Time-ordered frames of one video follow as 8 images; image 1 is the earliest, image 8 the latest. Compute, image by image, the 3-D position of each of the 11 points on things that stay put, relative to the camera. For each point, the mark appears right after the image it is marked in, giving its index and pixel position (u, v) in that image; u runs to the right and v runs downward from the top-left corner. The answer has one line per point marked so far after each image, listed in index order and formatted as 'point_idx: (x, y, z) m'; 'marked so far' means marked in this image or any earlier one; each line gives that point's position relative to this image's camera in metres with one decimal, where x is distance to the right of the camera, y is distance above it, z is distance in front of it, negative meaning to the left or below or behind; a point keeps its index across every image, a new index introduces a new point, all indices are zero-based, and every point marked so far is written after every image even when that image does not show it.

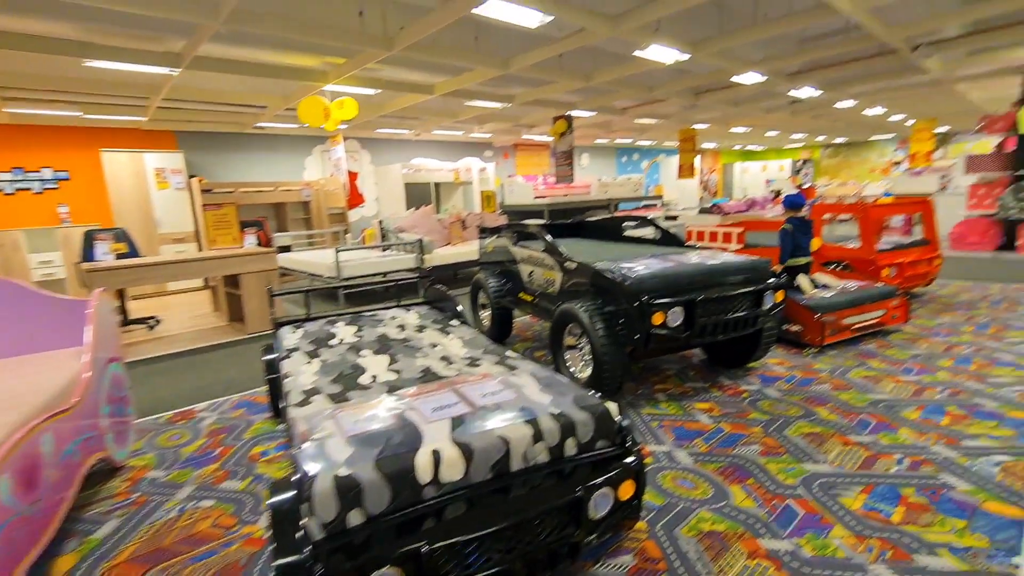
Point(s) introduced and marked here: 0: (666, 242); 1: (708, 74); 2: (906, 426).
0: (+1.2, +0.4, +3.9) m
1: (+2.8, +3.0, +7.0) m
2: (+2.0, -0.7, +2.5) m
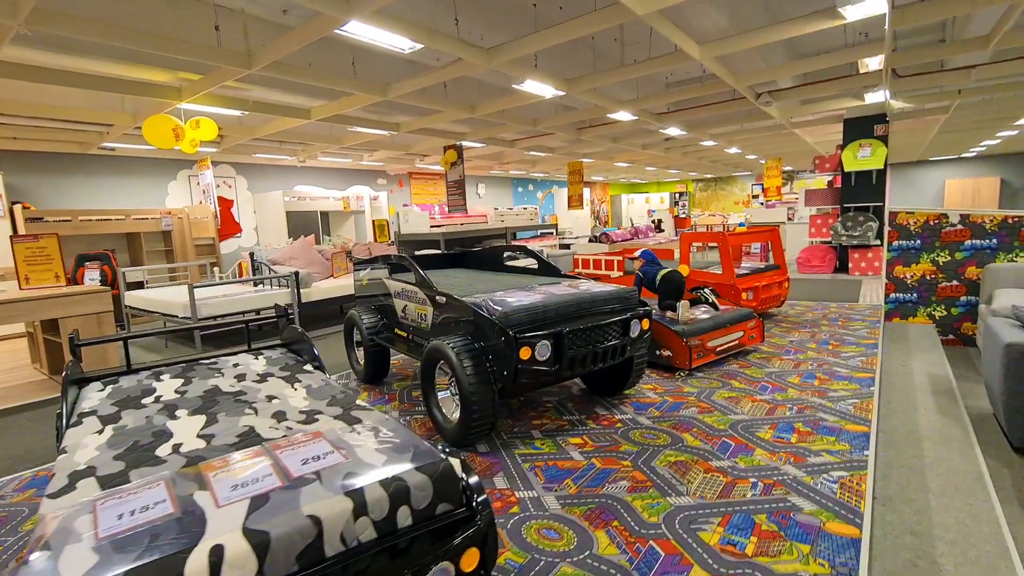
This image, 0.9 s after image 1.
0: (+0.2, +0.1, +3.9) m
1: (+1.1, +2.6, +7.3) m
2: (+1.3, -0.9, +2.6) m
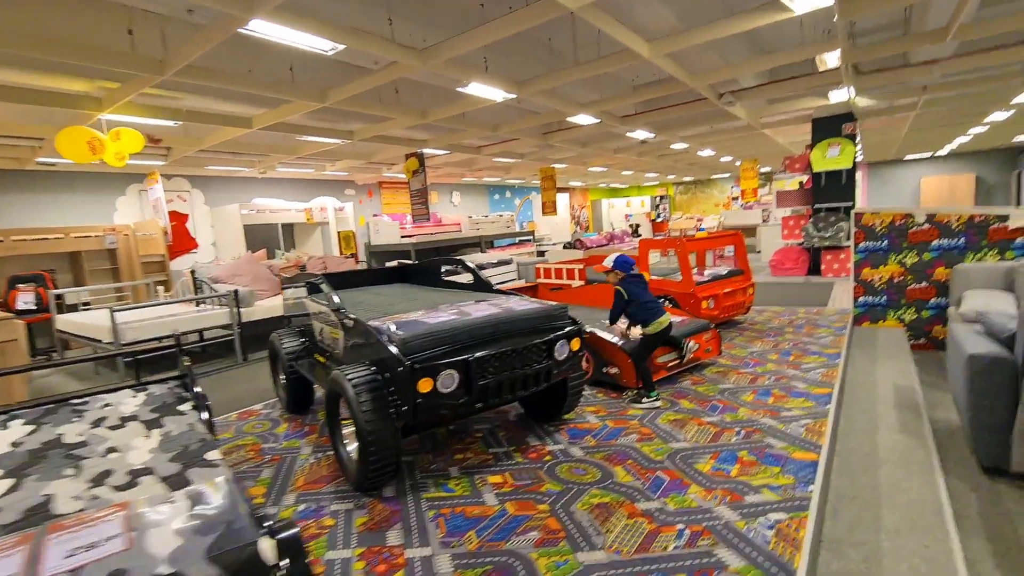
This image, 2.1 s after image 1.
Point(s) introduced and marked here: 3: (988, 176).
0: (-0.3, 0.0, +3.6) m
1: (+0.5, +2.5, +7.1) m
2: (+0.9, -0.9, +2.3) m
3: (+15.5, +3.6, +16.1) m
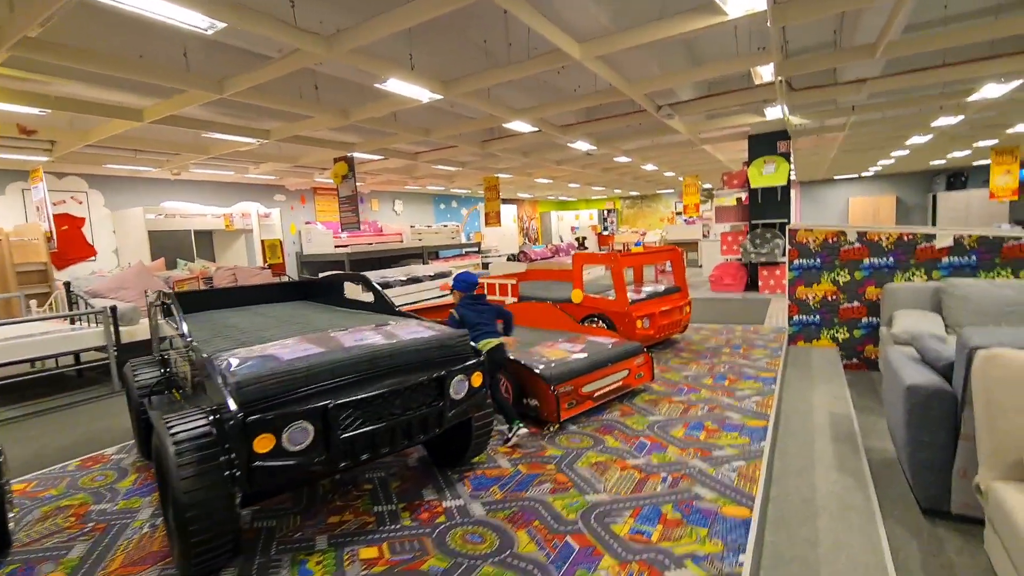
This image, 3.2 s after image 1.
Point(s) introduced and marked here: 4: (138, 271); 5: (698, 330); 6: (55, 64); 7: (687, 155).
0: (-0.8, -0.1, +3.1) m
1: (-0.4, +2.3, +6.7) m
2: (+0.4, -1.0, +1.9) m
3: (+13.7, +3.1, +17.1) m
4: (-4.3, +0.2, +5.7) m
5: (+2.2, -0.5, +5.9) m
6: (-3.8, +1.8, +4.0) m
7: (+3.9, +3.0, +11.0) m
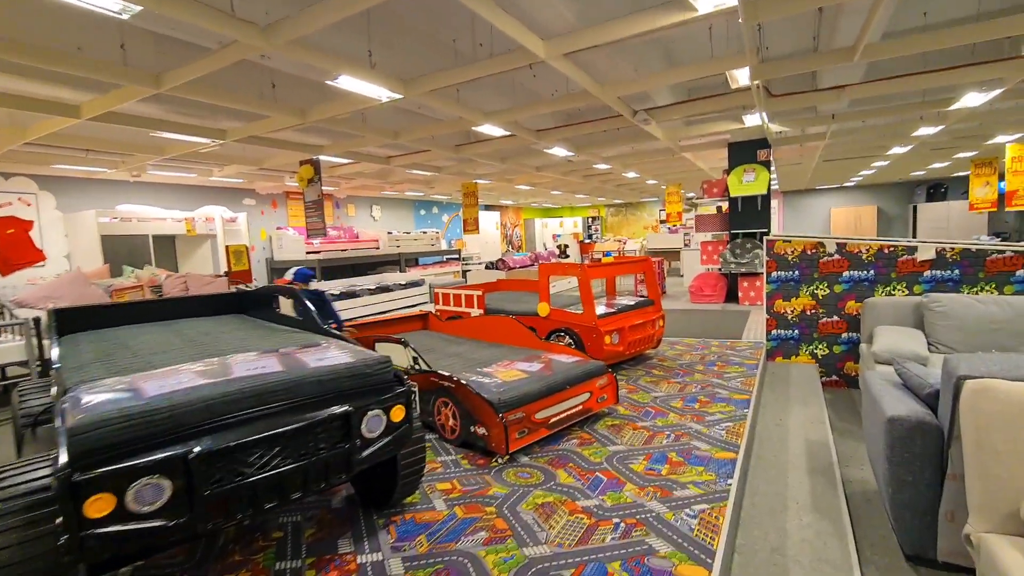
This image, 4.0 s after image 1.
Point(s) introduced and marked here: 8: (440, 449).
0: (-1.2, -0.2, +2.8) m
1: (-0.8, +2.2, +6.4) m
2: (+0.1, -1.1, +1.6) m
3: (+13.1, +2.8, +17.1) m
4: (-4.7, +0.1, +5.3) m
5: (+1.8, -0.6, +5.6) m
6: (-4.1, +1.8, +3.7) m
7: (+3.4, +2.8, +10.8) m
8: (-0.4, -1.0, +3.1) m
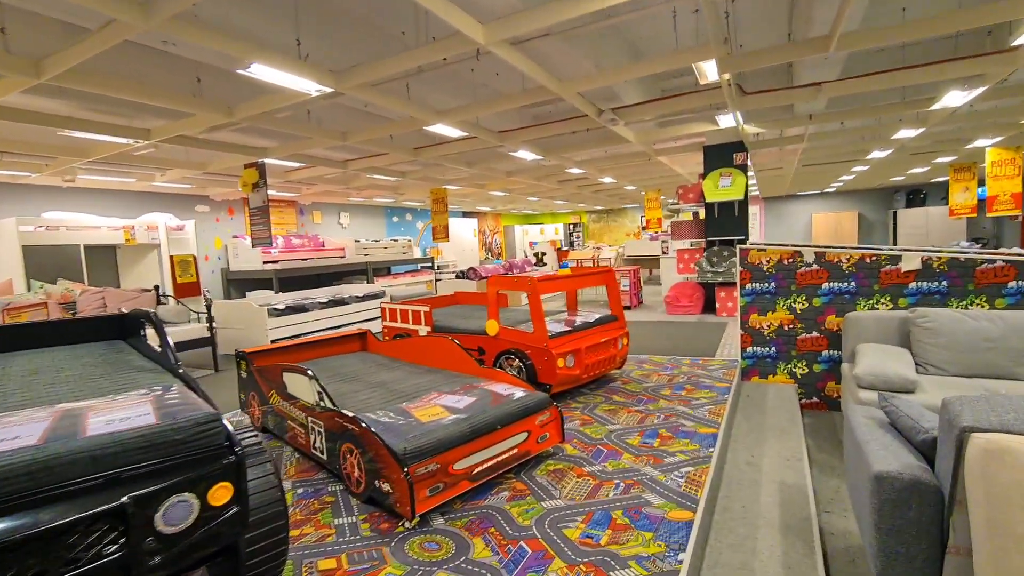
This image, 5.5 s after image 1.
0: (-1.6, -0.3, +2.3) m
1: (-1.3, +2.0, +5.9) m
2: (-0.3, -1.2, +1.1) m
3: (+12.3, +2.6, +17.0) m
4: (-5.2, -0.1, +4.7) m
5: (+1.3, -0.8, +5.1) m
6: (-4.5, +1.6, +3.1) m
7: (+2.8, +2.6, +10.5) m
8: (-0.9, -1.1, +2.5) m
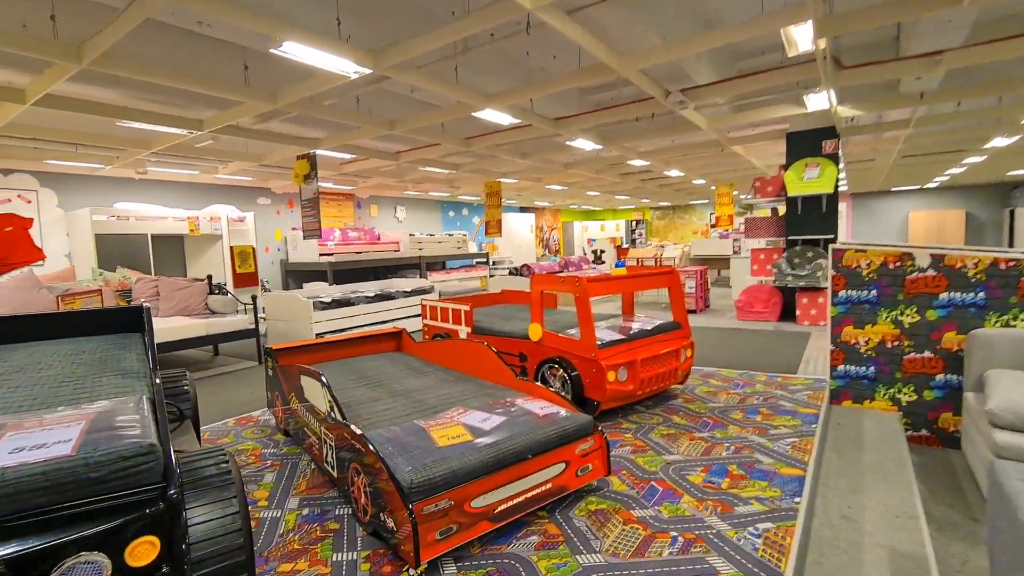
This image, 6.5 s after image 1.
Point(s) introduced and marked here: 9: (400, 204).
0: (-1.5, -0.3, +2.0) m
1: (-0.7, +2.0, +5.6) m
2: (-0.3, -1.2, +0.7) m
3: (+14.2, +2.3, +14.9) m
4: (-4.7, +0.1, +4.8) m
5: (+1.8, -0.8, +4.5) m
6: (-4.2, +1.7, +3.2) m
7: (+4.0, +2.5, +9.6) m
8: (-0.7, -1.1, +2.2) m
9: (-3.0, +2.3, +13.4) m
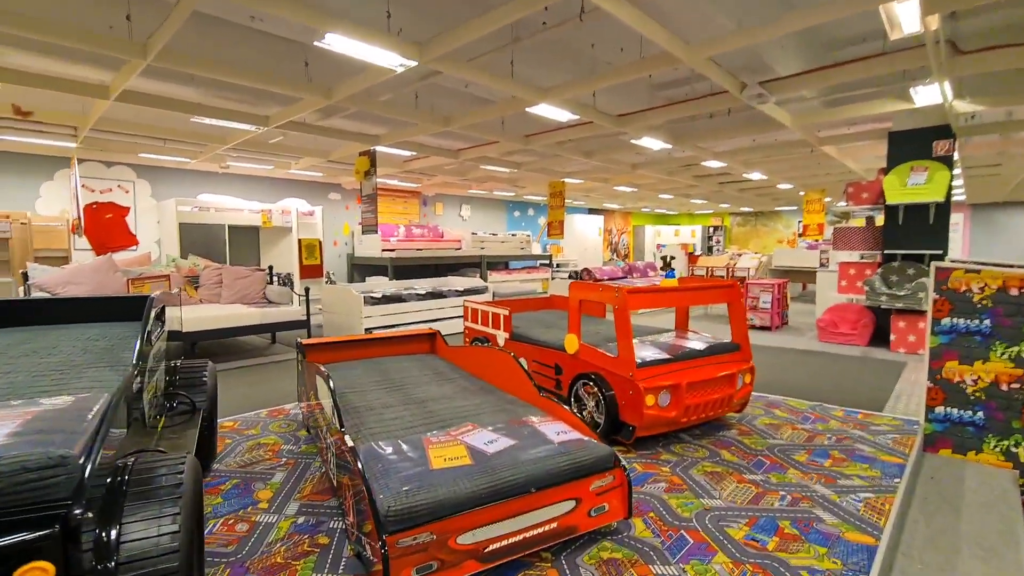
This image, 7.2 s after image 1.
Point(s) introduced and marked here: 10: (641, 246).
0: (-1.4, -0.3, +1.9) m
1: (-0.1, +2.0, +5.4) m
2: (-0.5, -1.2, +0.5) m
3: (+16.0, +1.5, +12.5) m
4: (-4.3, +0.2, +5.2) m
5: (+2.1, -0.9, +4.0) m
6: (-3.9, +1.9, +3.5) m
7: (+5.1, +2.2, +8.7) m
8: (-0.7, -1.1, +2.0) m
9: (-1.3, +2.3, +13.4) m
10: (+5.2, +1.7, +20.0) m
